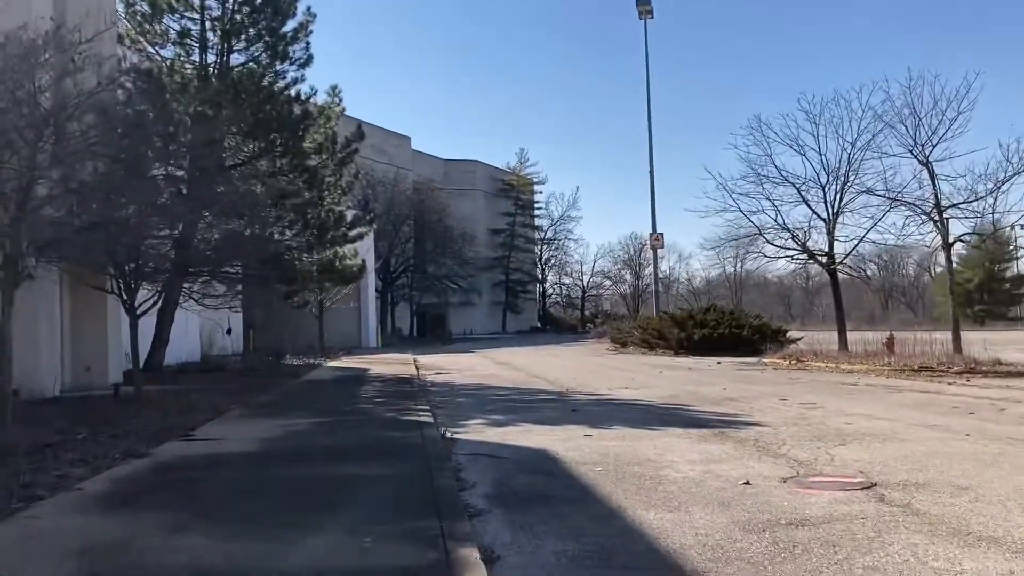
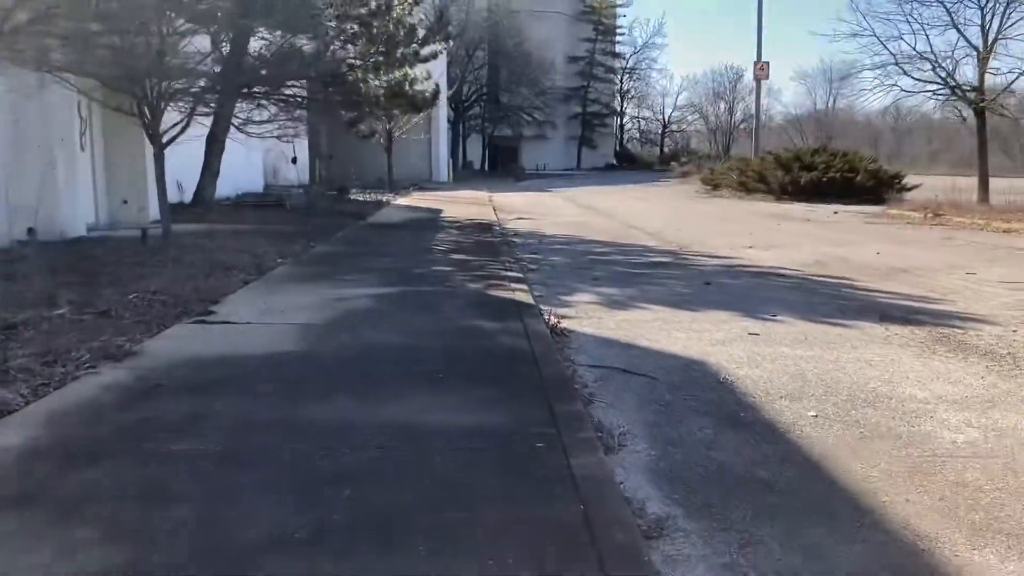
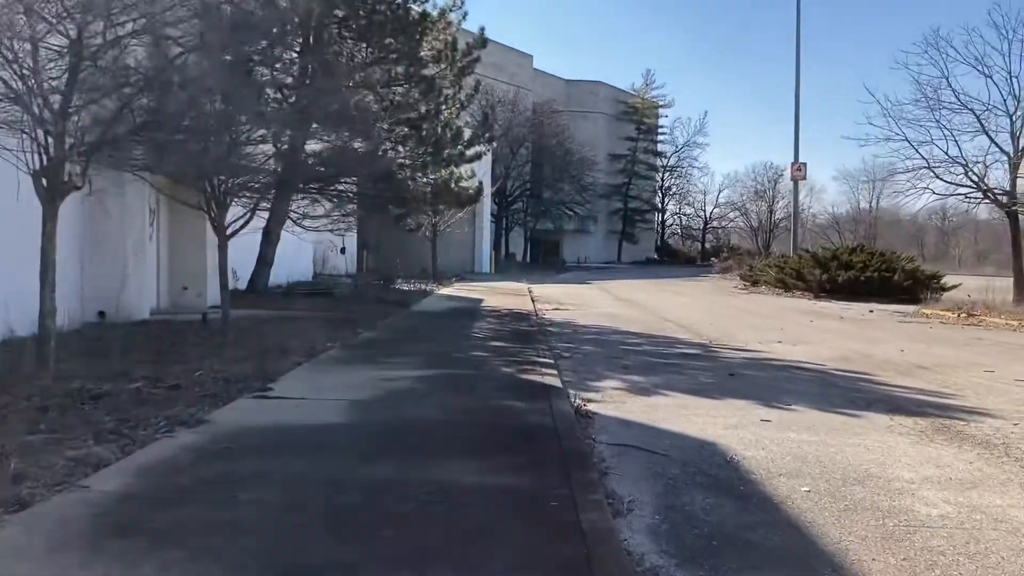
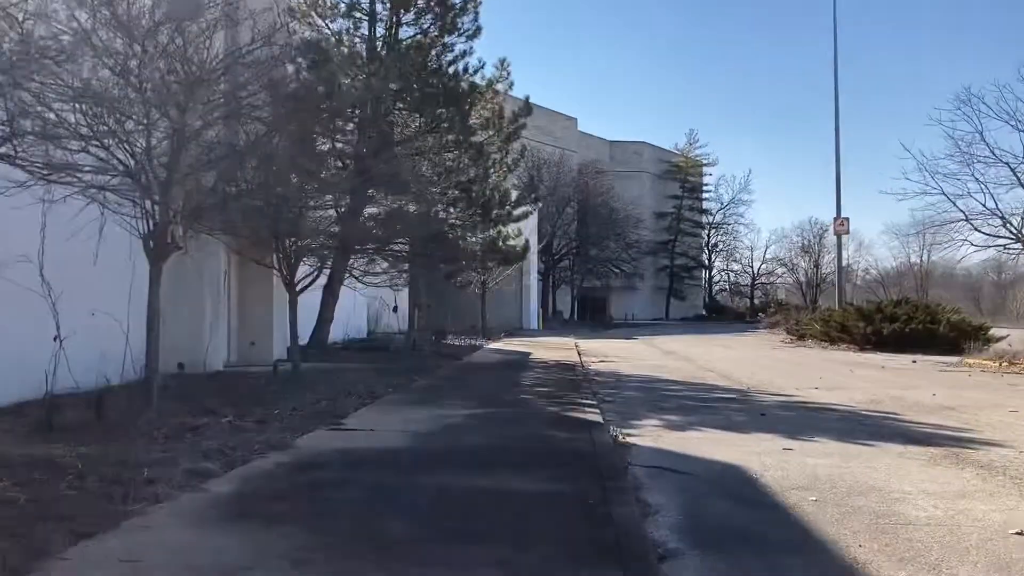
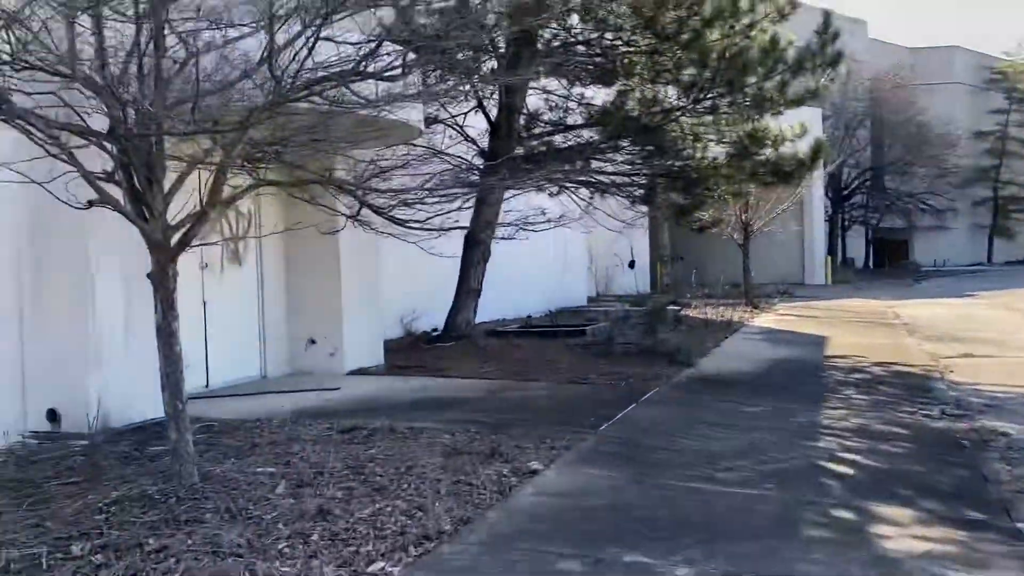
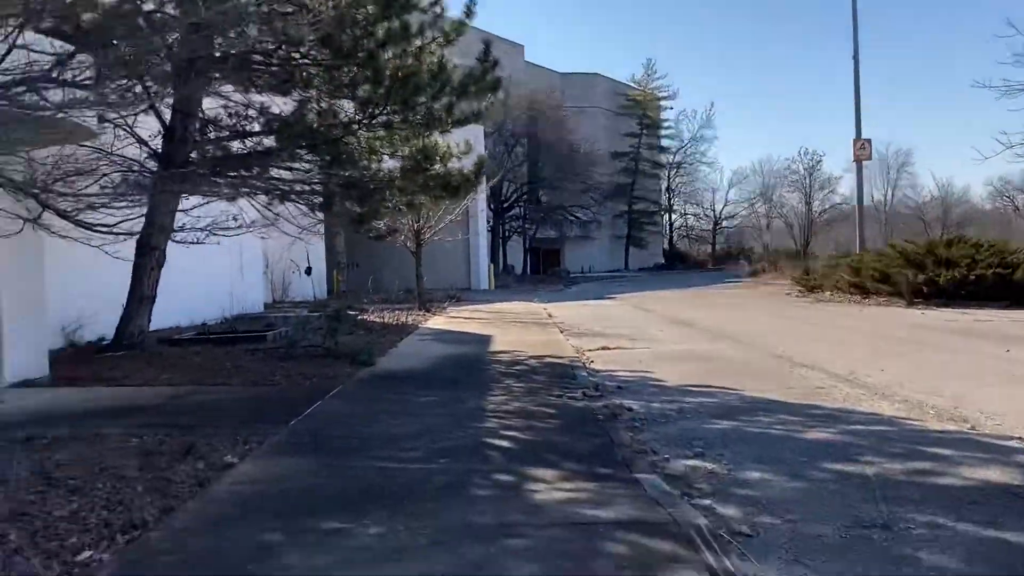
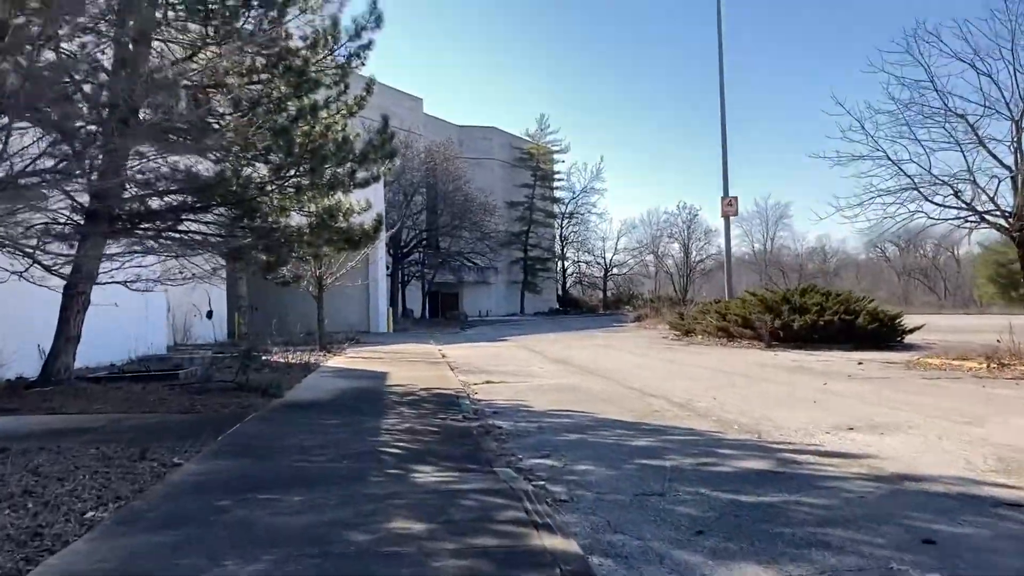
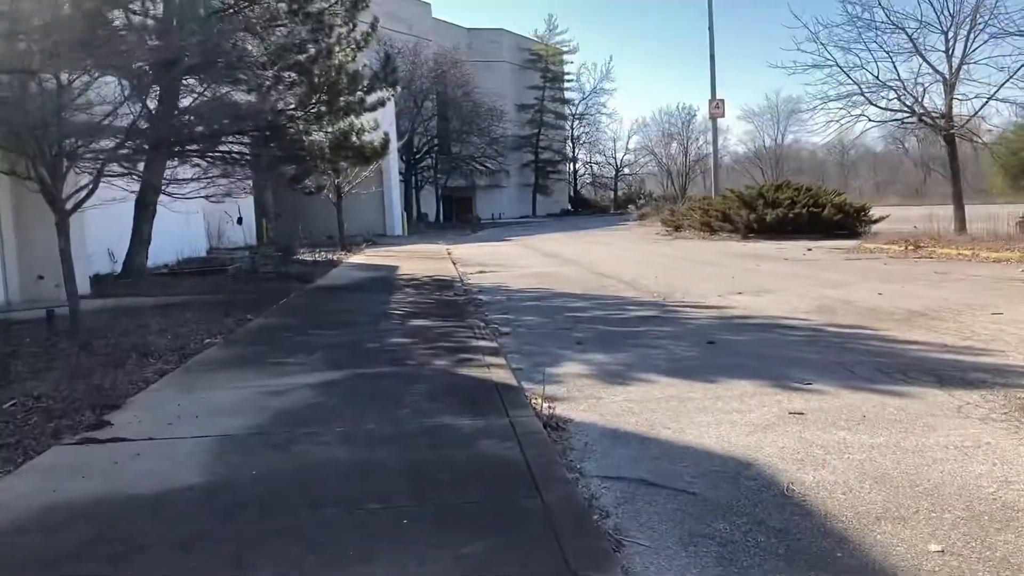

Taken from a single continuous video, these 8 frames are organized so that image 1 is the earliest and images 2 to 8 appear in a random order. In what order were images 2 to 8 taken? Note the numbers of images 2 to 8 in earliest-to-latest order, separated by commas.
4, 3, 2, 8, 7, 6, 5
